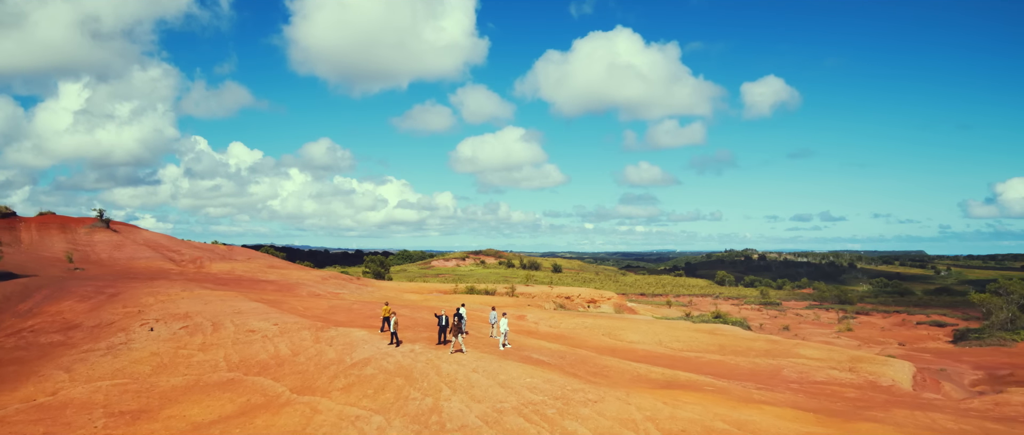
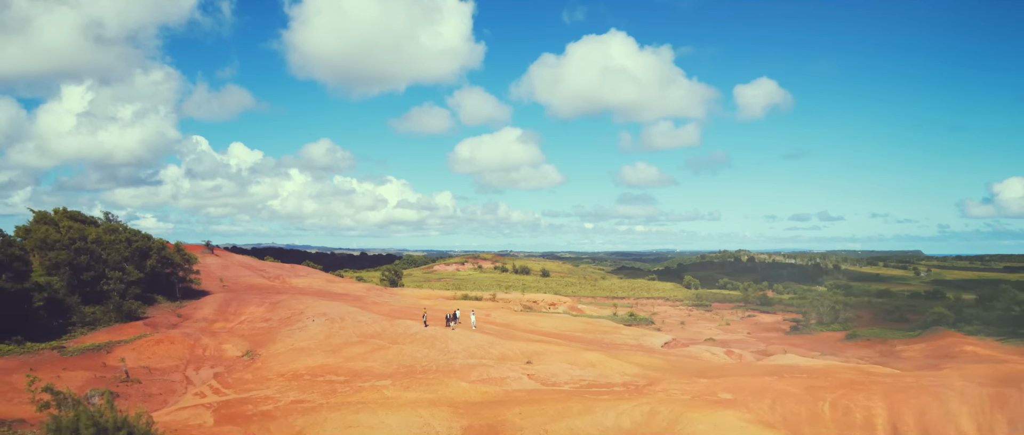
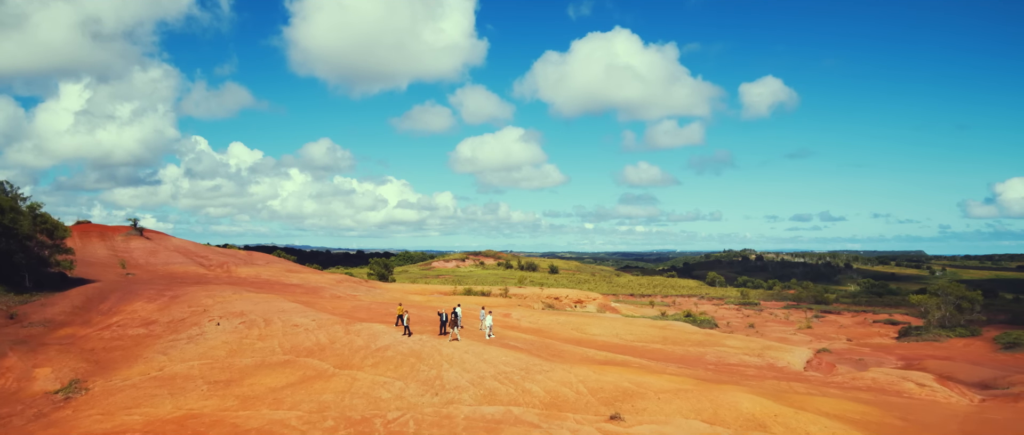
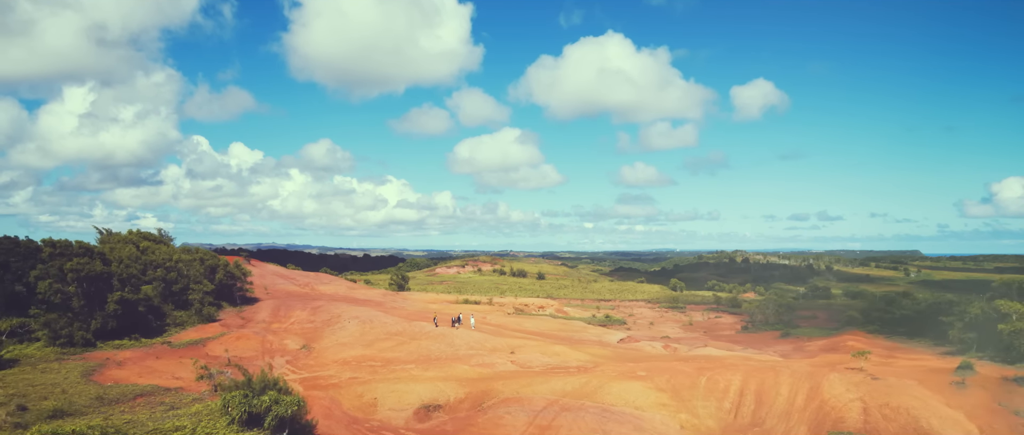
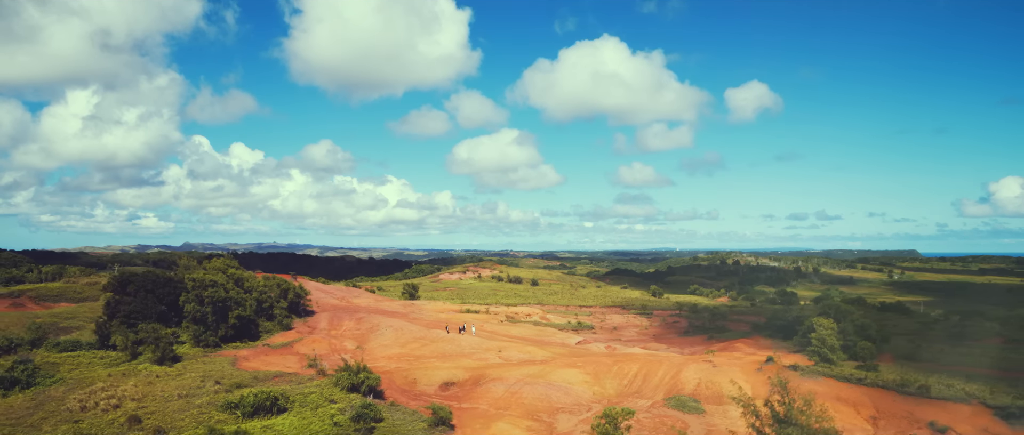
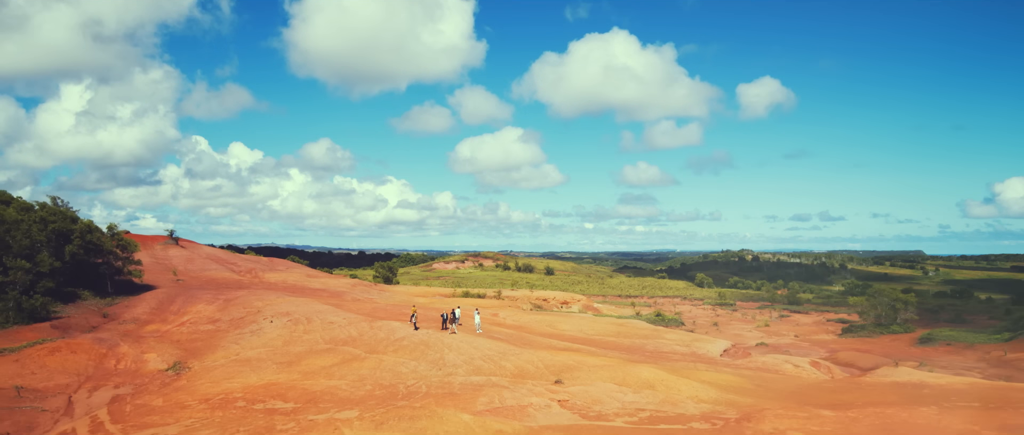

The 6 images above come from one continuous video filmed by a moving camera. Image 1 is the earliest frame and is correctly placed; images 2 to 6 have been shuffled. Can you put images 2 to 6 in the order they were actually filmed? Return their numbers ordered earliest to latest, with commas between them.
3, 6, 2, 4, 5
